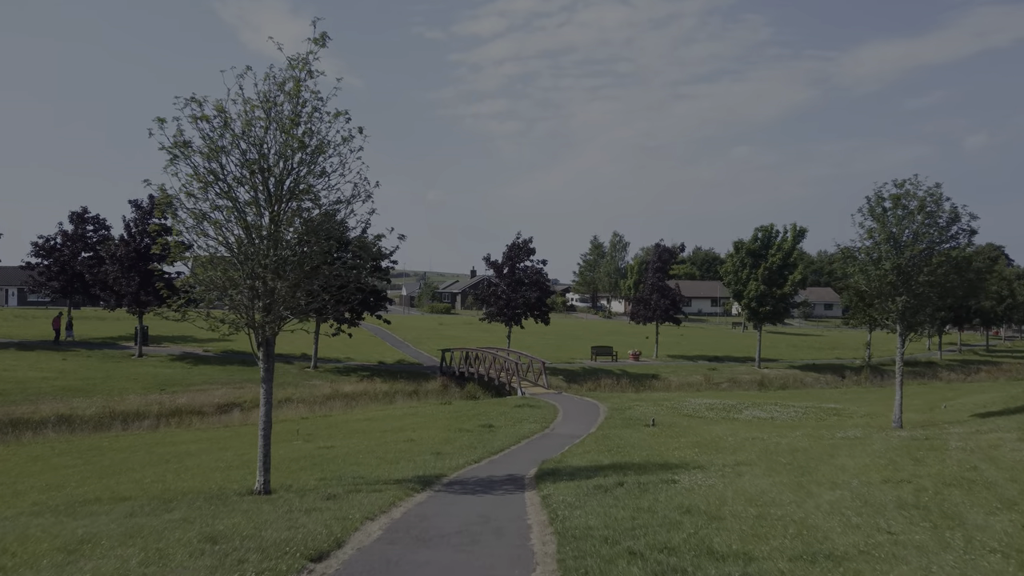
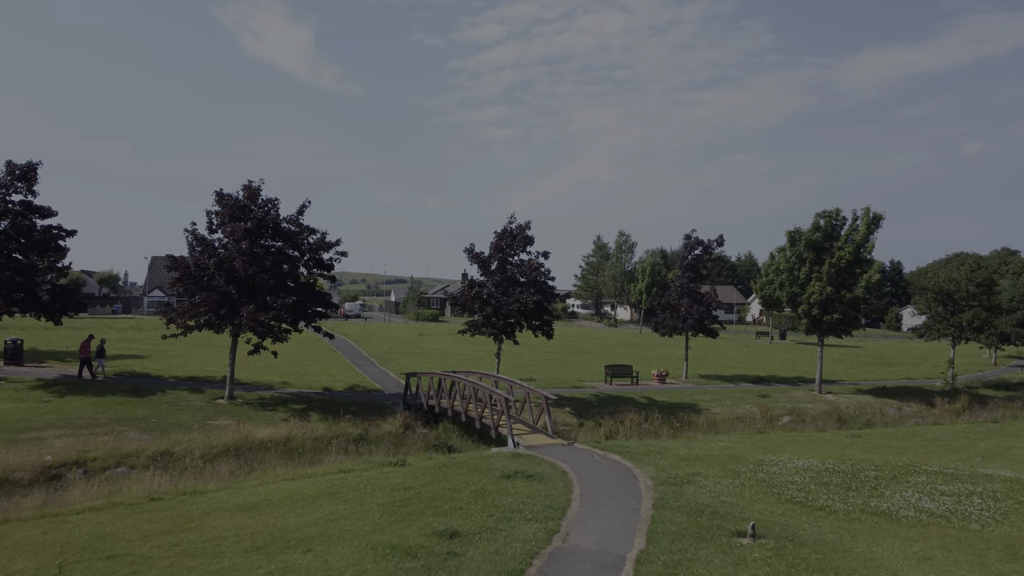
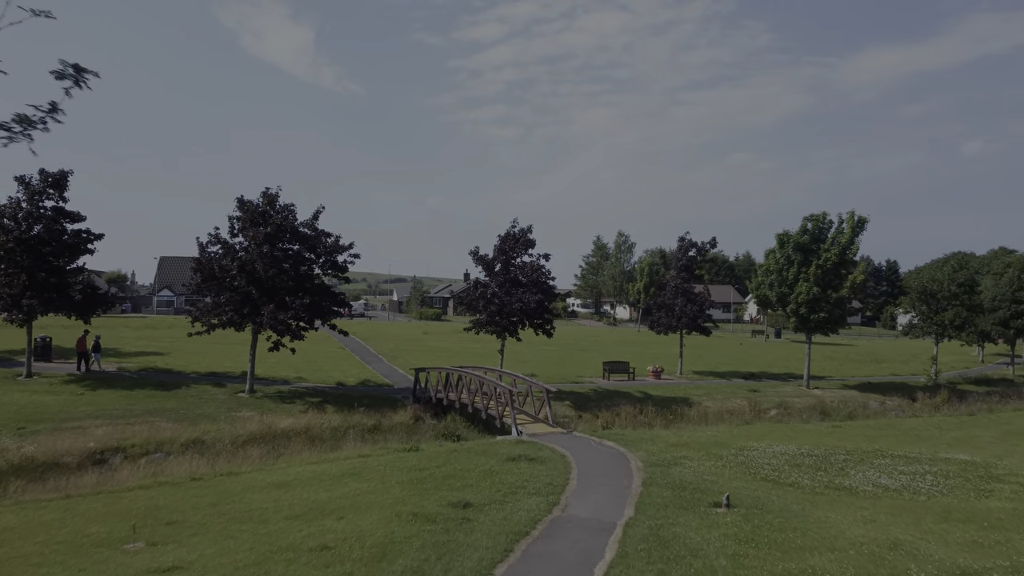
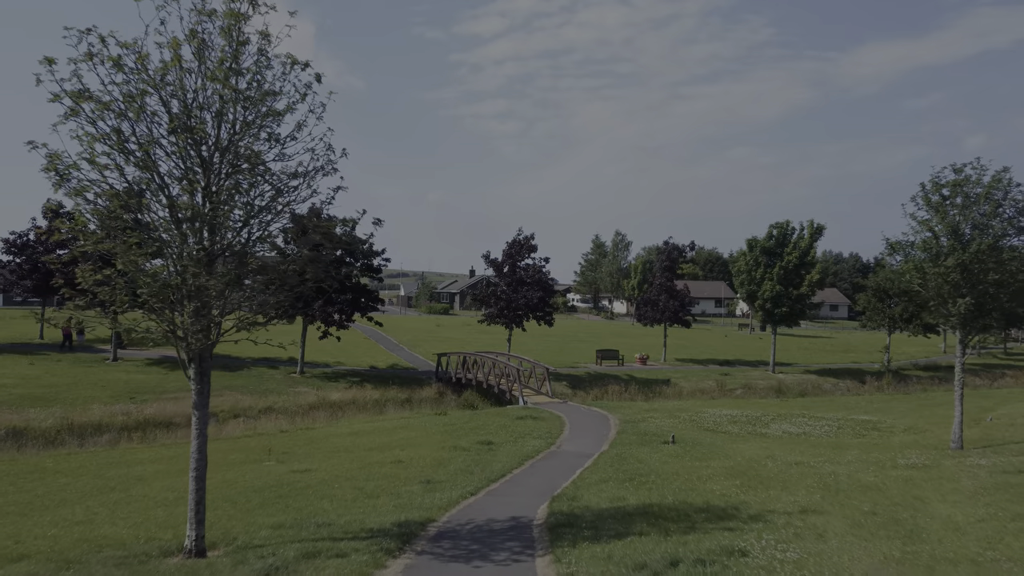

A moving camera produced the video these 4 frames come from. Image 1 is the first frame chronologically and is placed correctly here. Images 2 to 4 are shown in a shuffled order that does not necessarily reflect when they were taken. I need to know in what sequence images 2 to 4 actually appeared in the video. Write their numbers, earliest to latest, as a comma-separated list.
4, 3, 2
